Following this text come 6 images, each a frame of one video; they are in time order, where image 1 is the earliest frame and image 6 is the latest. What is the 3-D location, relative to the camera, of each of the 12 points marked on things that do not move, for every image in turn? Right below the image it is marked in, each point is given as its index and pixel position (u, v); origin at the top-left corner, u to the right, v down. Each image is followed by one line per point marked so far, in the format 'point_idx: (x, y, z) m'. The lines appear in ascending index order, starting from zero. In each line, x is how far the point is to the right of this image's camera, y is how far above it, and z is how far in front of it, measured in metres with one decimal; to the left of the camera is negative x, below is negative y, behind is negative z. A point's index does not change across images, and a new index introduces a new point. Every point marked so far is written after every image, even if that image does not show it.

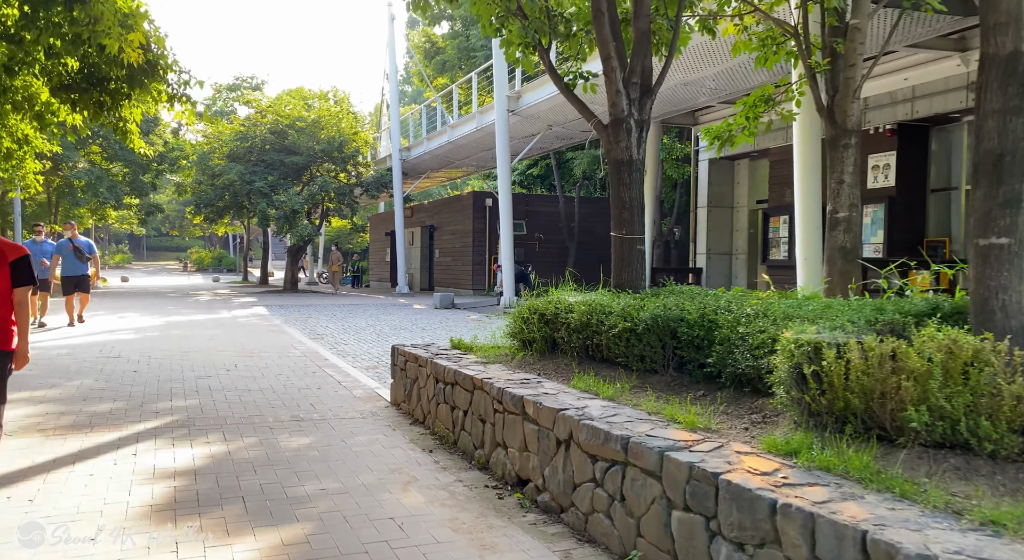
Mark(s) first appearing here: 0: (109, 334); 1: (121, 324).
0: (-7.0, -0.9, +14.7) m
1: (-7.7, -0.8, +16.7) m
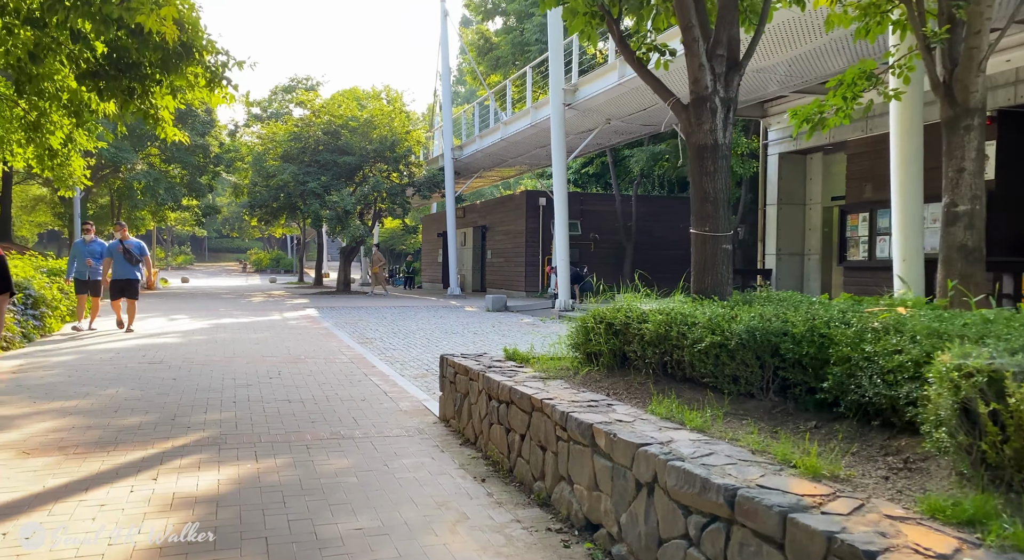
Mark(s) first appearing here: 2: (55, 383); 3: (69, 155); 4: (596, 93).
0: (-6.0, -0.9, +14.3) m
1: (-6.6, -0.9, +16.3) m
2: (-5.1, -1.1, +9.4) m
3: (-6.2, +1.5, +11.8) m
4: (+1.6, +3.6, +16.0) m
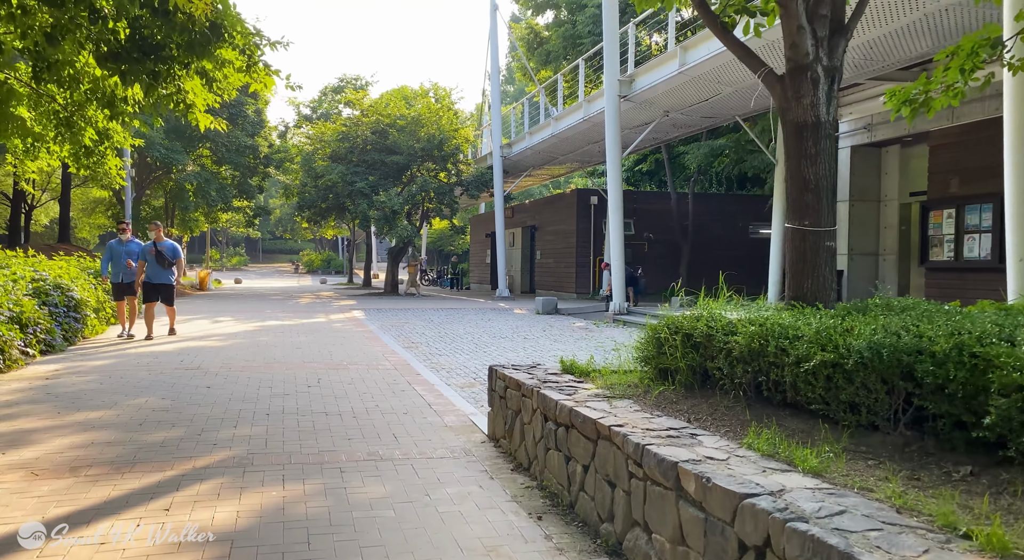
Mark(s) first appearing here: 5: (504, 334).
0: (-5.2, -1.0, +13.9) m
1: (-5.6, -0.9, +15.9) m
2: (-4.5, -1.2, +8.9) m
3: (-5.5, +1.5, +11.4) m
4: (+2.5, +3.5, +15.1) m
5: (-0.2, -0.9, +14.5) m
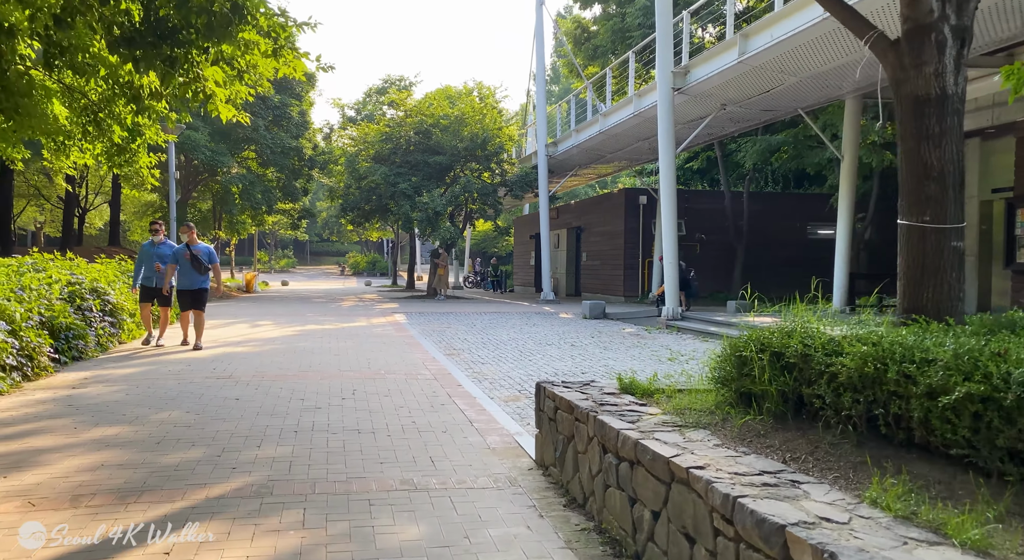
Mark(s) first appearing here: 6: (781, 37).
0: (-4.4, -1.0, +13.4) m
1: (-4.8, -1.0, +15.5) m
2: (-4.0, -1.2, +8.4) m
3: (-4.9, +1.5, +11.0) m
4: (+3.3, +3.5, +14.3) m
5: (+0.6, -1.0, +13.8) m
6: (+3.9, +3.6, +12.4) m
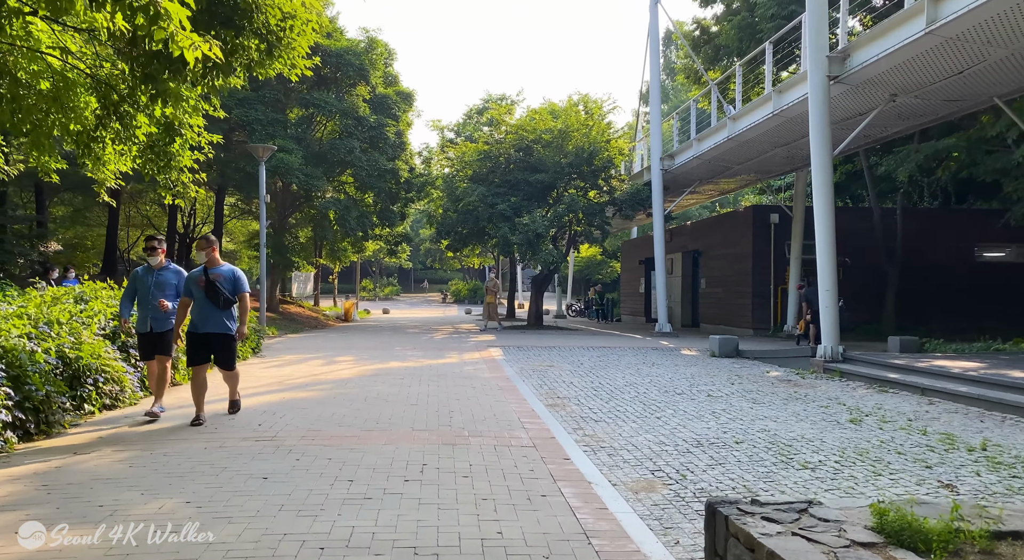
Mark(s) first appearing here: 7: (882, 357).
0: (-2.9, -1.4, +11.3) m
1: (-3.0, -1.4, +13.4) m
2: (-3.1, -1.5, +6.3) m
3: (-3.6, +1.1, +9.0) m
4: (+4.9, +3.0, +11.4) m
5: (+2.2, -1.4, +11.1) m
6: (+5.3, +3.2, +9.4) m
7: (+5.5, -1.1, +12.4) m
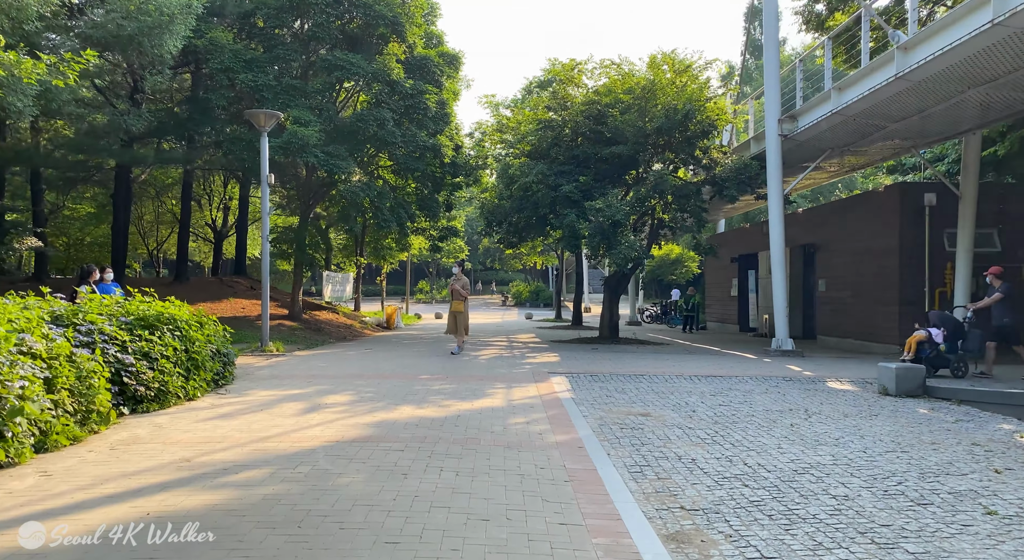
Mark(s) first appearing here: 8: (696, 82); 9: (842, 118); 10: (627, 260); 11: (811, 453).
0: (-2.3, -1.5, +6.5) m
1: (-2.2, -1.5, +8.6) m
2: (-2.9, -1.5, +1.5) m
3: (-3.2, +1.1, +4.3) m
4: (+5.5, +3.0, +6.0) m
5: (+2.7, -1.4, +5.9) m
6: (+5.7, +3.2, +4.0) m
7: (+6.1, -1.1, +6.9) m
8: (+4.1, +4.6, +19.5) m
9: (+5.8, +2.8, +14.6) m
10: (+2.4, +0.4, +17.8) m
11: (+2.6, -1.4, +7.1) m
